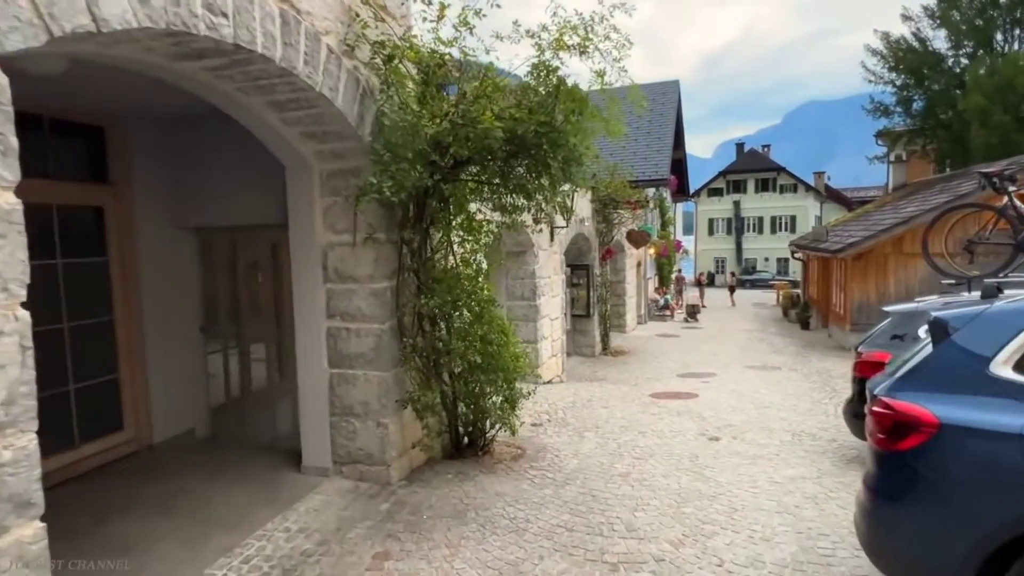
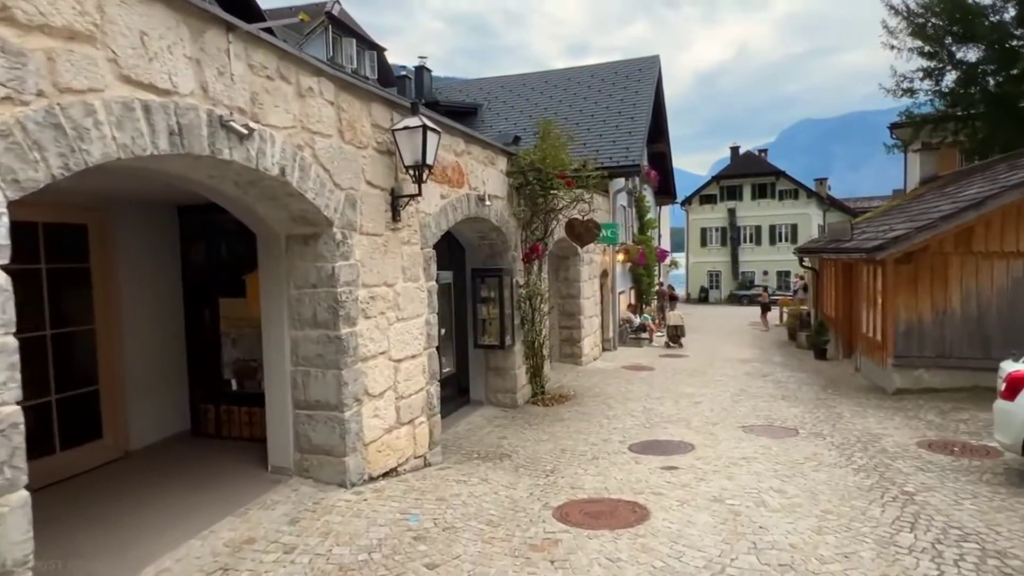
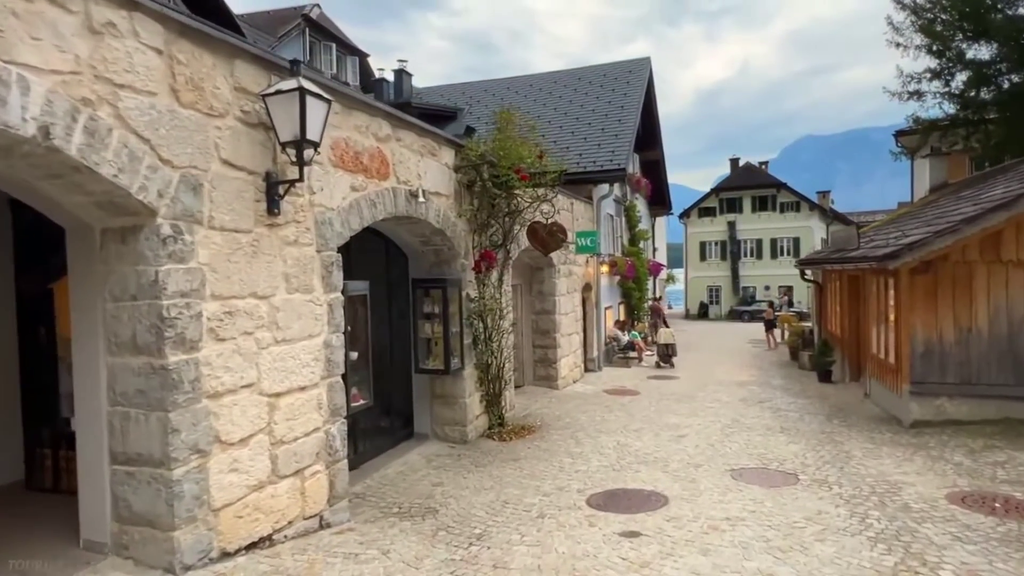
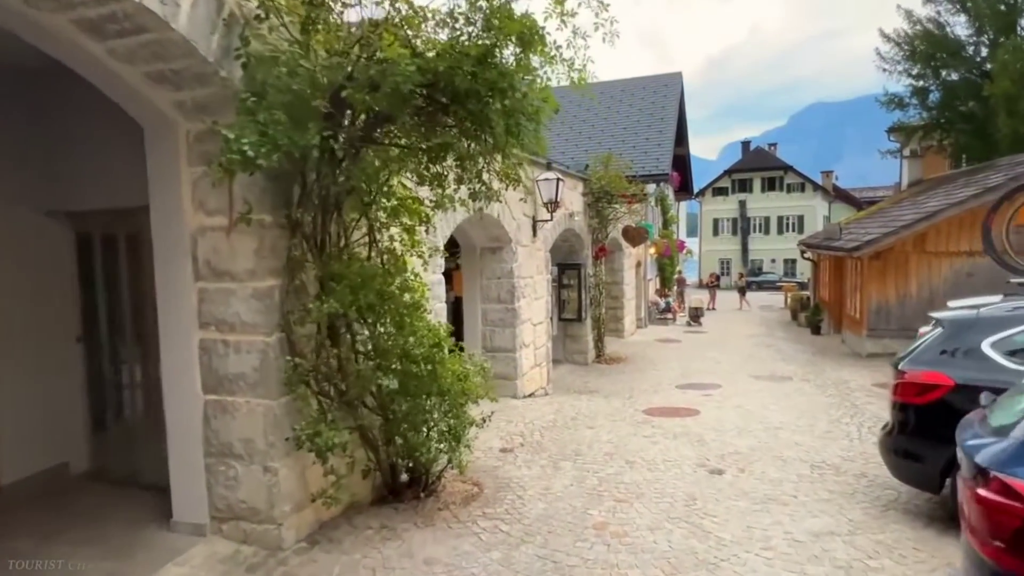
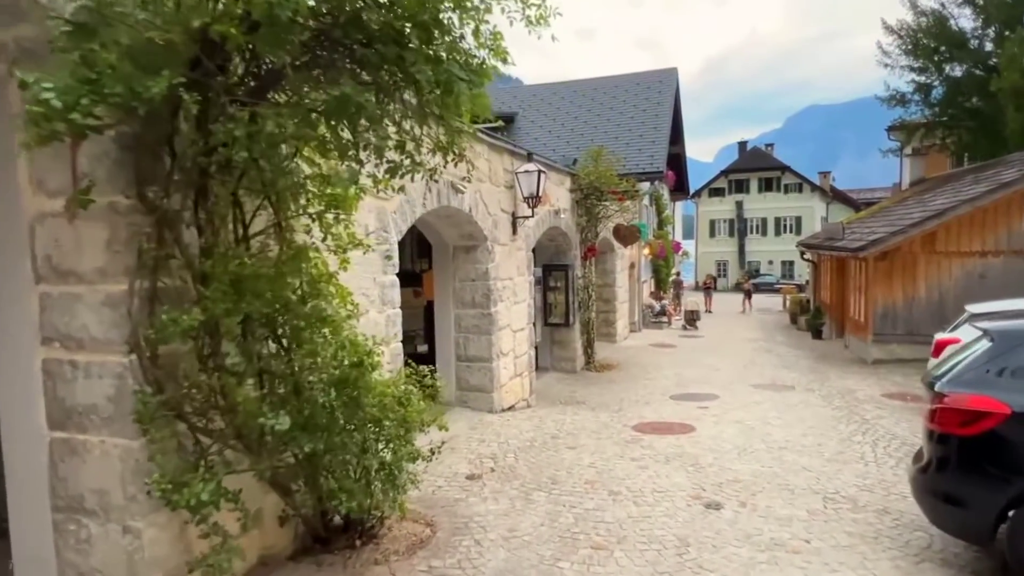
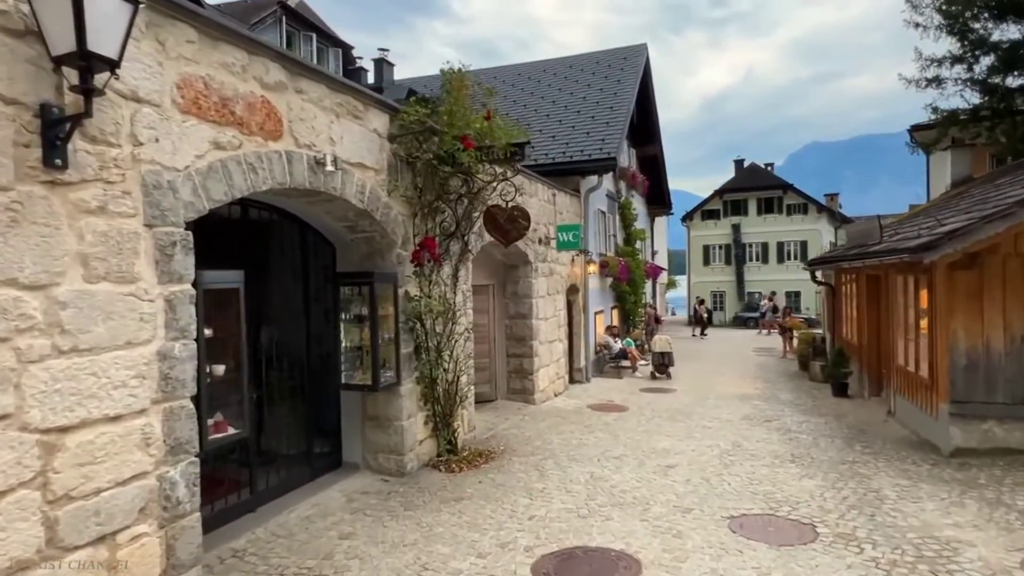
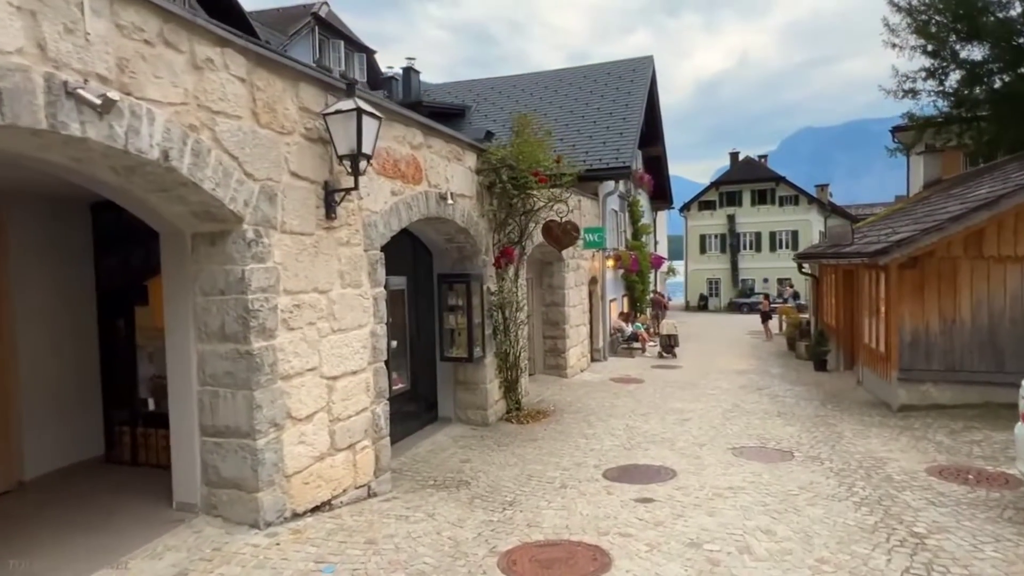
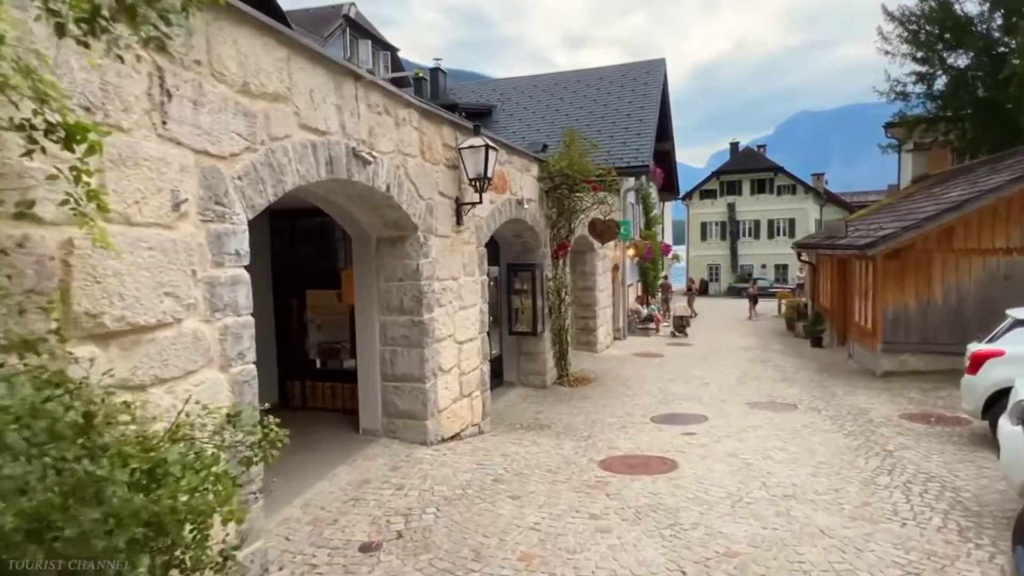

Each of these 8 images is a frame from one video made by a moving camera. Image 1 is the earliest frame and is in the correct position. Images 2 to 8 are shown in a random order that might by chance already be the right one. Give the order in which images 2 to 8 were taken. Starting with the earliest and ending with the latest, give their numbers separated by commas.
4, 5, 8, 2, 7, 3, 6
